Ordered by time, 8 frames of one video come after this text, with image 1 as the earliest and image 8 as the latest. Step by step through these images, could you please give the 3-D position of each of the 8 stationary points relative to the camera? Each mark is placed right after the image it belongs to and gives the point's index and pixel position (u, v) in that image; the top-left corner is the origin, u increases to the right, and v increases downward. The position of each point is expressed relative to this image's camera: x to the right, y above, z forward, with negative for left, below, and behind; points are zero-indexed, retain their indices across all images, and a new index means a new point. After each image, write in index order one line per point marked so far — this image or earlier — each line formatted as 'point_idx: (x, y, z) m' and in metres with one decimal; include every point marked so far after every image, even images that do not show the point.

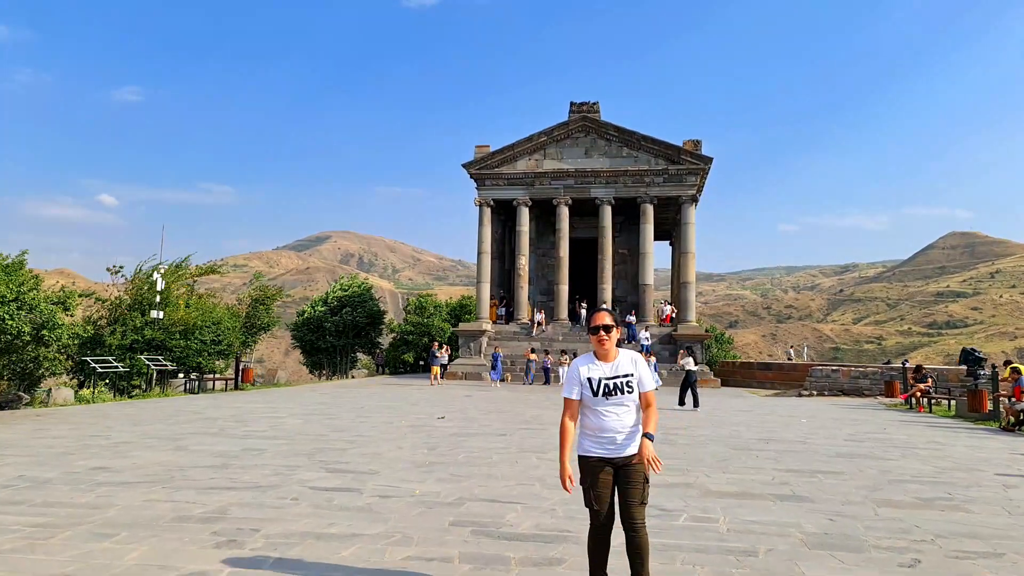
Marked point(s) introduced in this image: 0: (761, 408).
0: (+7.4, -3.6, +19.9) m
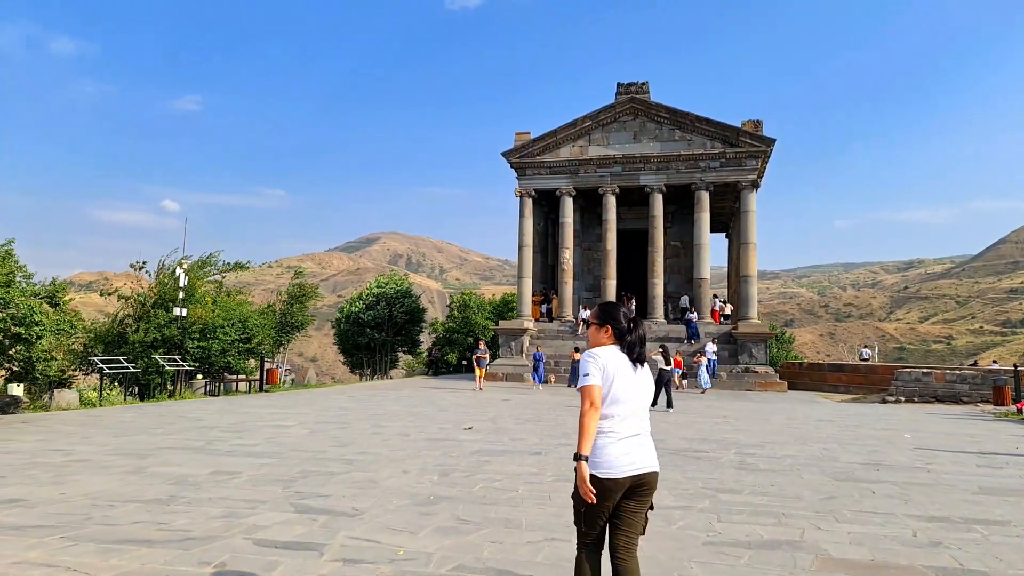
0: (+8.5, -3.4, +17.4) m
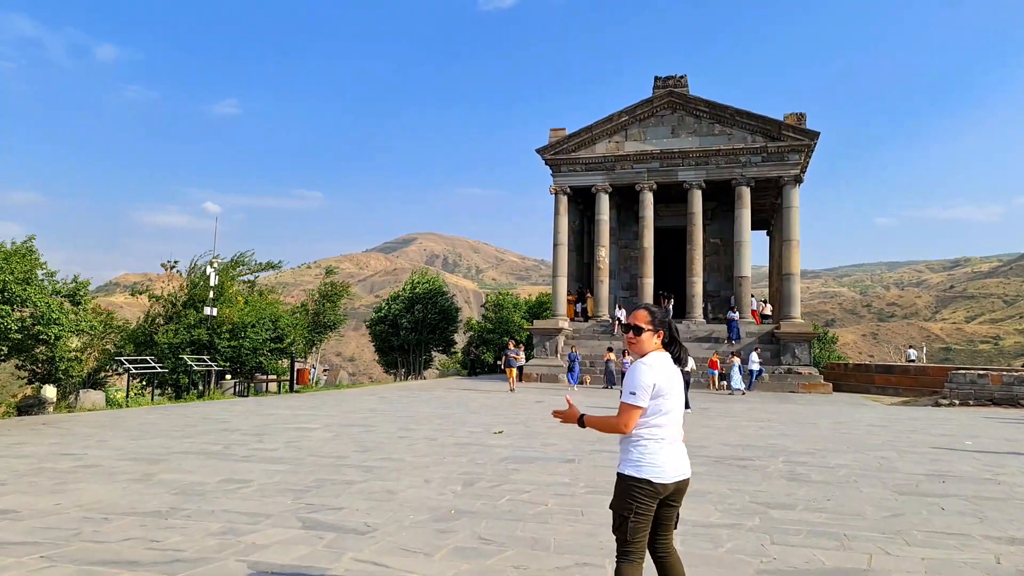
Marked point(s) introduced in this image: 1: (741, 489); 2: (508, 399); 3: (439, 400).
0: (+9.3, -3.3, +16.3) m
1: (+2.6, -2.2, +7.3) m
2: (-0.1, -3.3, +19.3) m
3: (-2.0, -3.1, +18.4) m
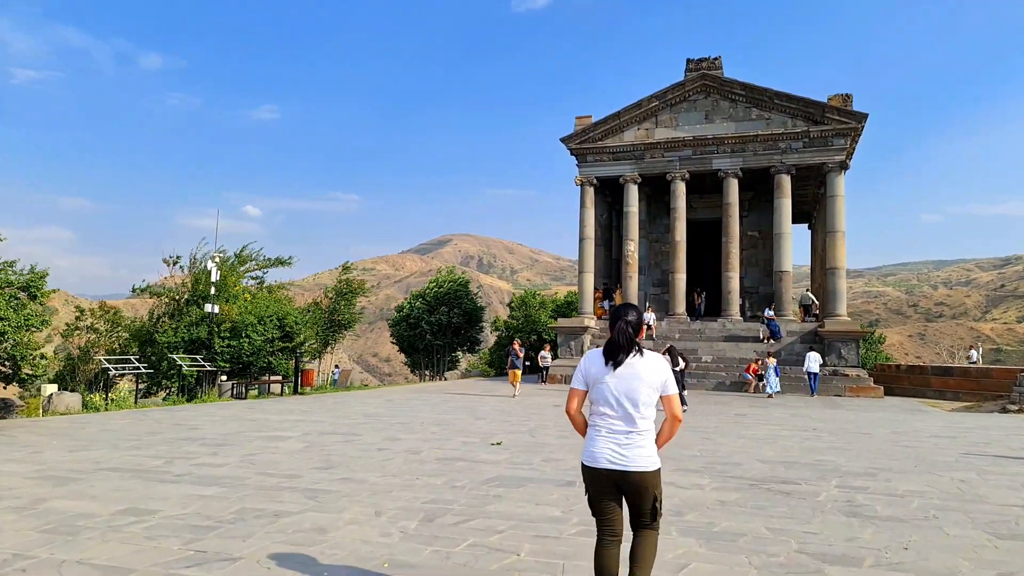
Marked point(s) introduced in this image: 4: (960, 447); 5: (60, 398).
0: (+9.6, -3.1, +14.2) m
1: (+2.3, -2.1, +5.6) m
2: (+0.3, -3.1, +17.8) m
3: (-1.7, -3.0, +16.9) m
4: (+7.8, -2.8, +11.6) m
5: (-9.1, -2.2, +13.3) m
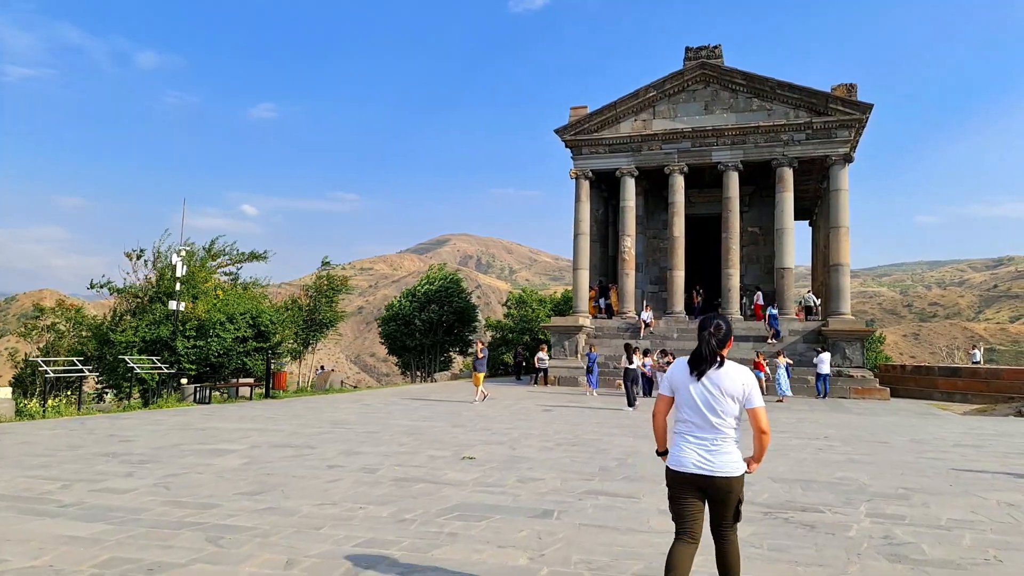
0: (+9.2, -3.0, +13.0) m
1: (+2.0, -1.9, +4.4) m
2: (-0.1, -3.0, +16.5) m
3: (-2.0, -2.9, +15.6) m
4: (+7.5, -2.7, +10.3) m
5: (-9.5, -2.1, +12.0) m
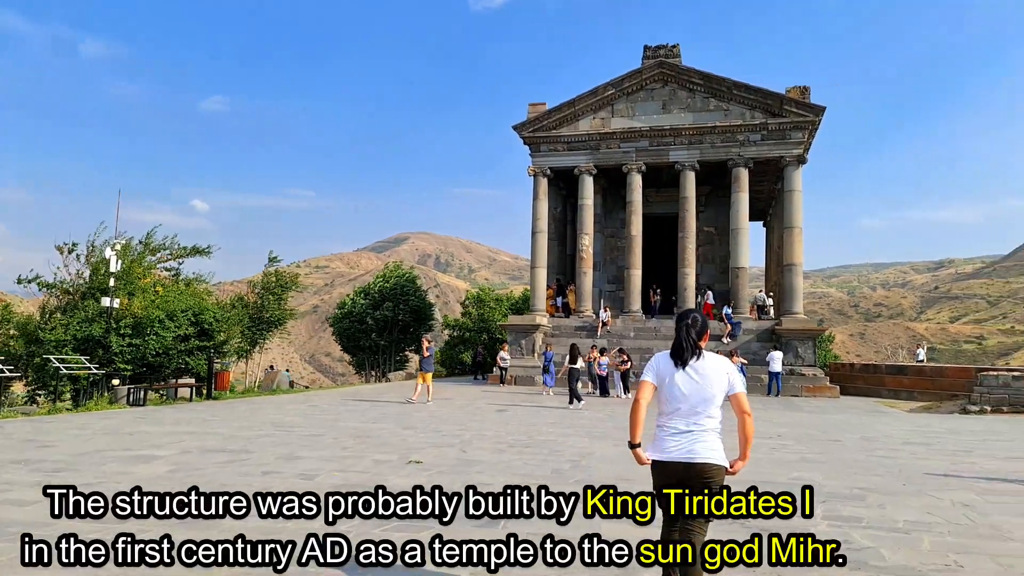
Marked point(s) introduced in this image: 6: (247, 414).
0: (+8.3, -3.0, +13.1) m
1: (+1.6, -1.9, +4.1) m
2: (-1.2, -2.9, +16.1) m
3: (-3.1, -2.8, +15.1) m
4: (+6.7, -2.7, +10.4) m
5: (-10.3, -2.0, +11.0) m
6: (-5.8, -2.7, +14.4) m
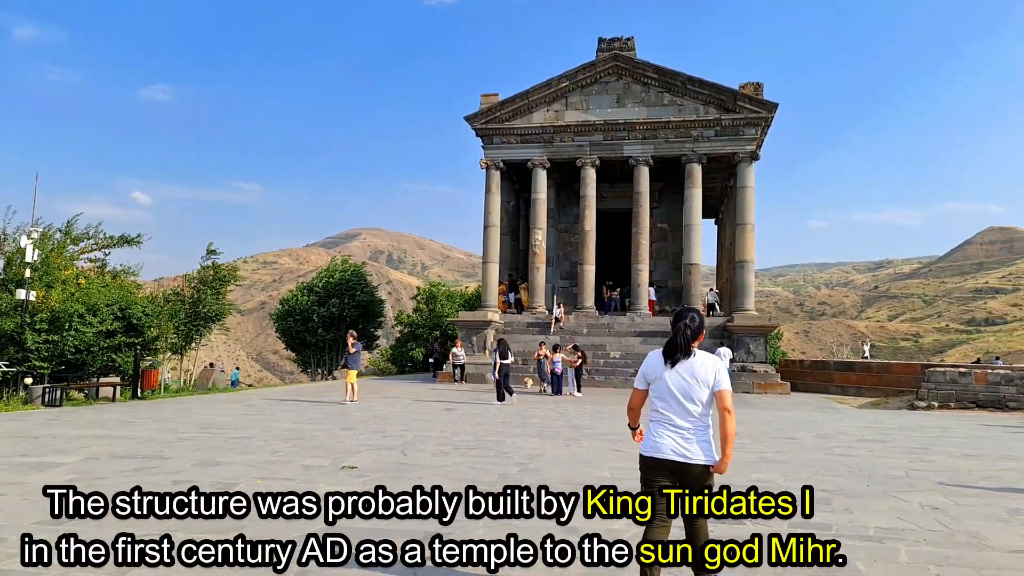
0: (+7.3, -2.9, +13.0) m
1: (+1.3, -1.8, +3.5) m
2: (-2.4, -2.8, +15.3) m
3: (-4.2, -2.6, +14.2) m
4: (+5.9, -2.6, +10.2) m
5: (-11.1, -1.8, +9.6) m
6: (-6.8, -2.6, +13.3) m
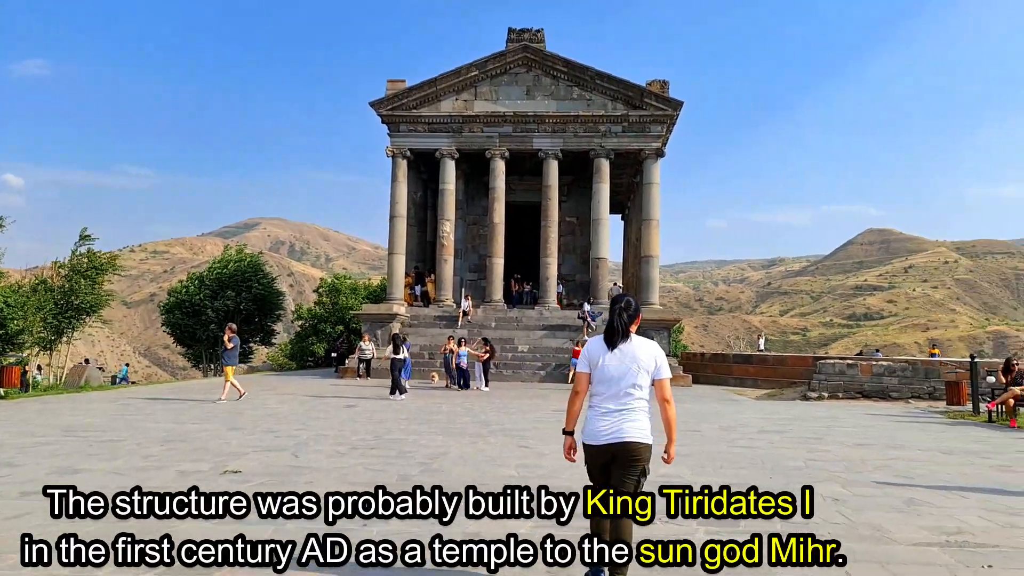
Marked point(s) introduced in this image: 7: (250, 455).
0: (+5.4, -2.8, +13.4) m
1: (+0.8, -1.7, +3.1) m
2: (-4.5, -2.5, +14.3) m
3: (-6.1, -2.4, +12.9) m
4: (+4.4, -2.5, +10.3) m
5: (-12.3, -1.5, +7.4) m
6: (-8.6, -2.3, +11.7) m
7: (-3.2, -2.1, +8.0) m
